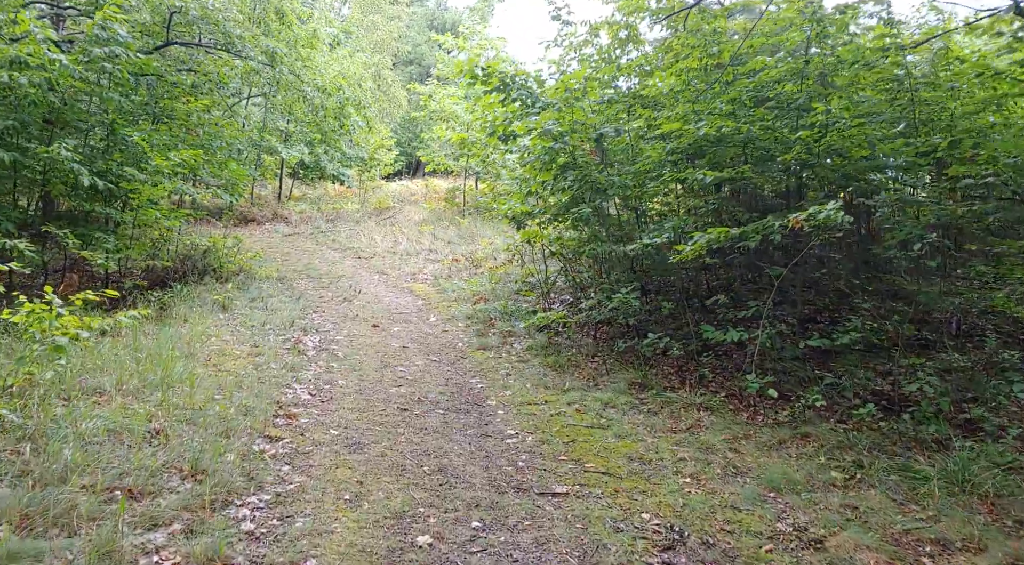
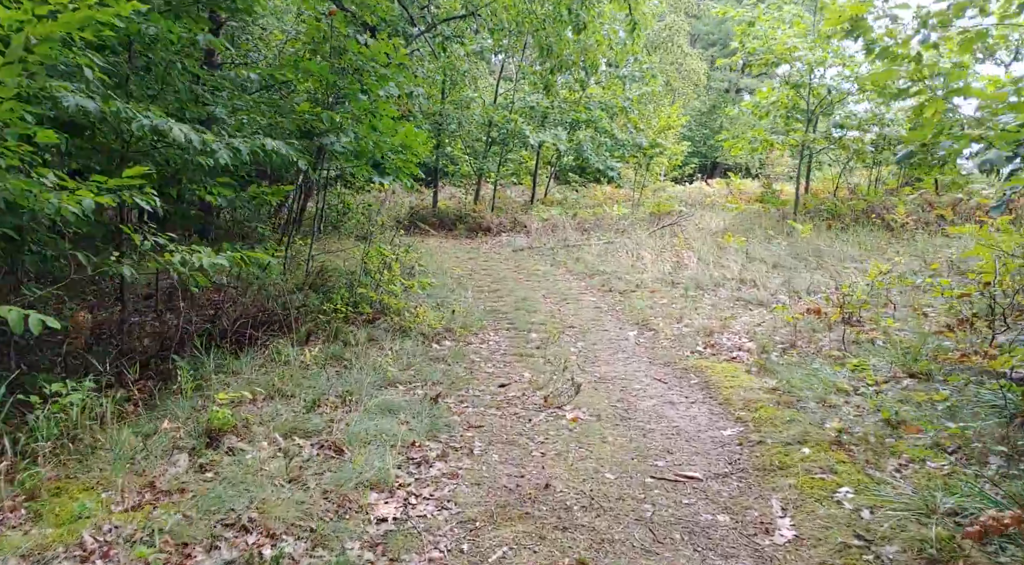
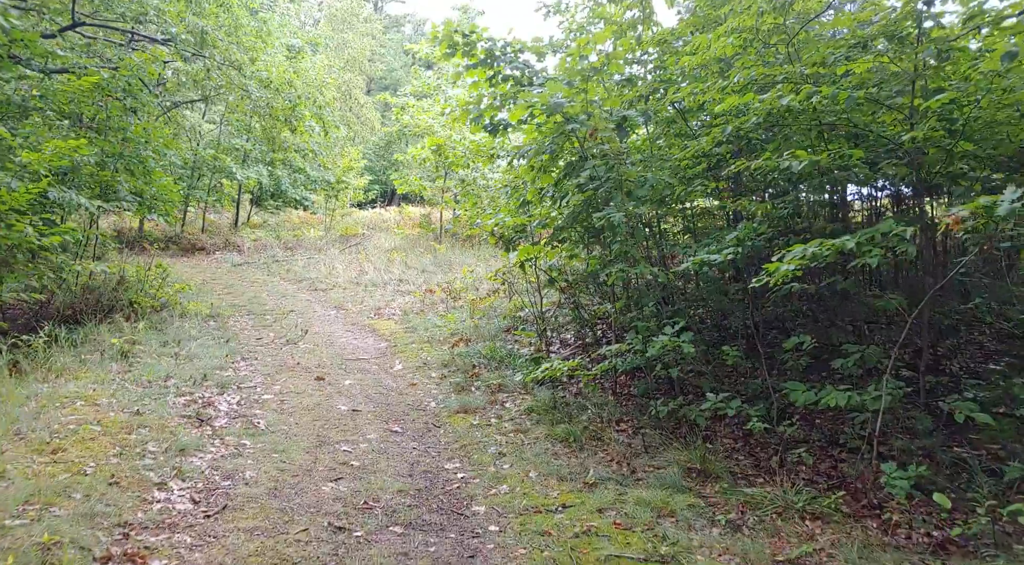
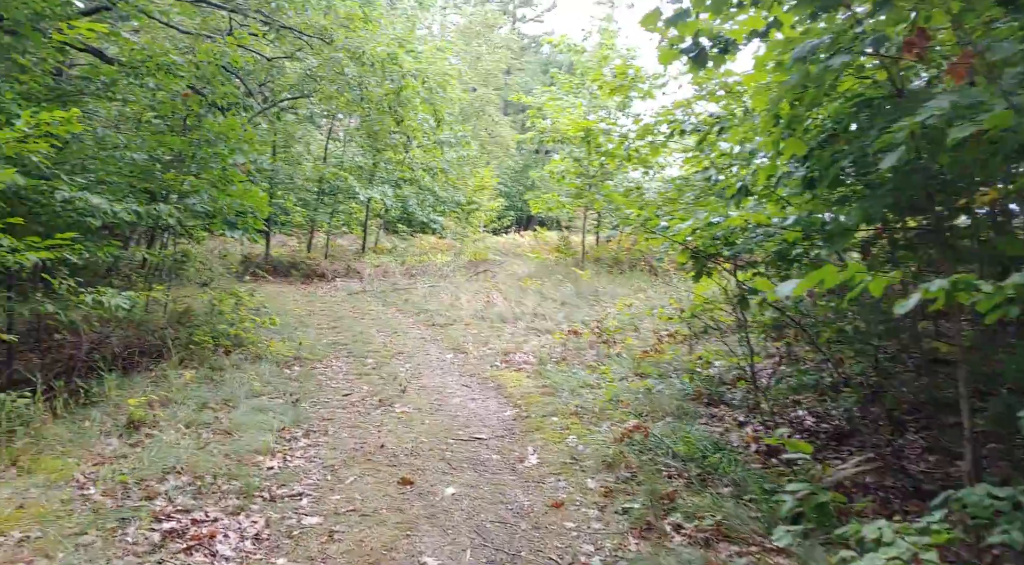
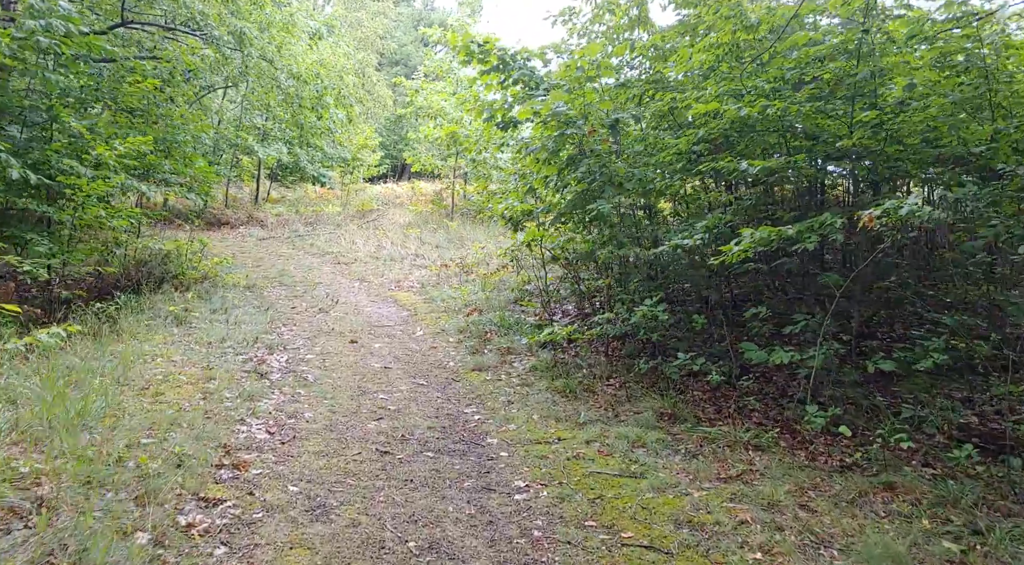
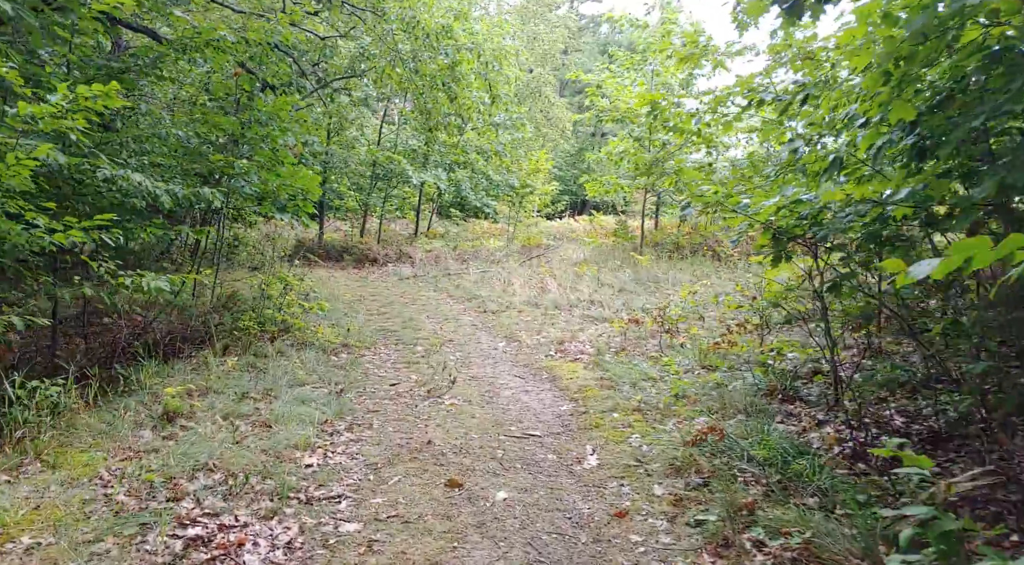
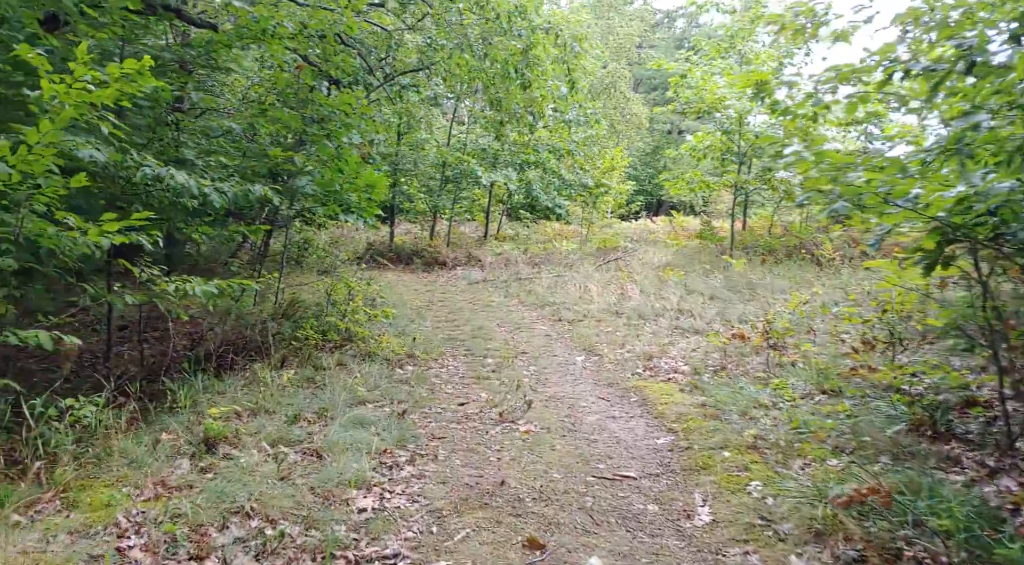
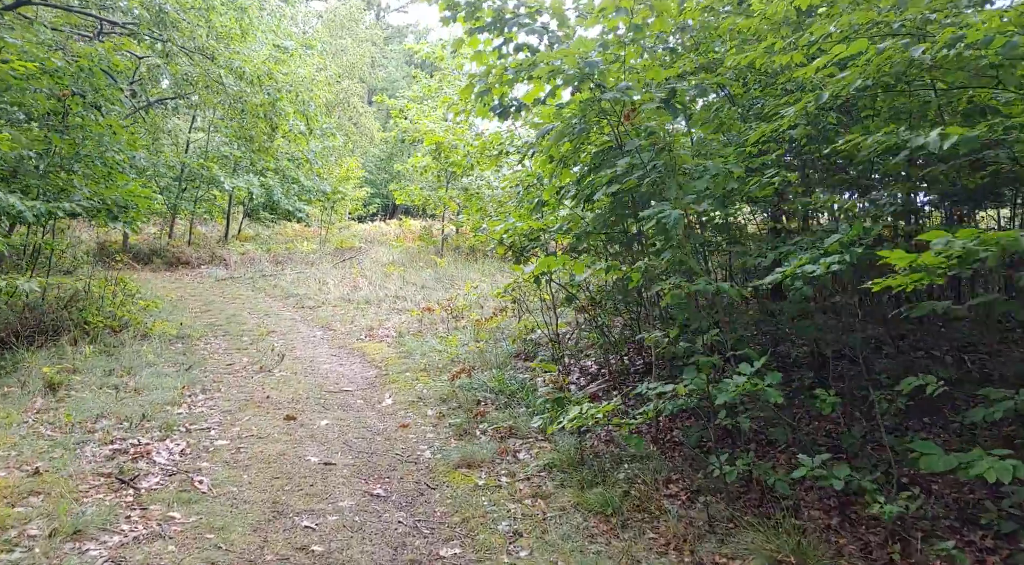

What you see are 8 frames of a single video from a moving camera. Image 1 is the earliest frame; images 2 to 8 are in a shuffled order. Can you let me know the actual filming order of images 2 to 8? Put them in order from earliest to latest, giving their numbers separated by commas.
5, 3, 8, 4, 6, 7, 2
